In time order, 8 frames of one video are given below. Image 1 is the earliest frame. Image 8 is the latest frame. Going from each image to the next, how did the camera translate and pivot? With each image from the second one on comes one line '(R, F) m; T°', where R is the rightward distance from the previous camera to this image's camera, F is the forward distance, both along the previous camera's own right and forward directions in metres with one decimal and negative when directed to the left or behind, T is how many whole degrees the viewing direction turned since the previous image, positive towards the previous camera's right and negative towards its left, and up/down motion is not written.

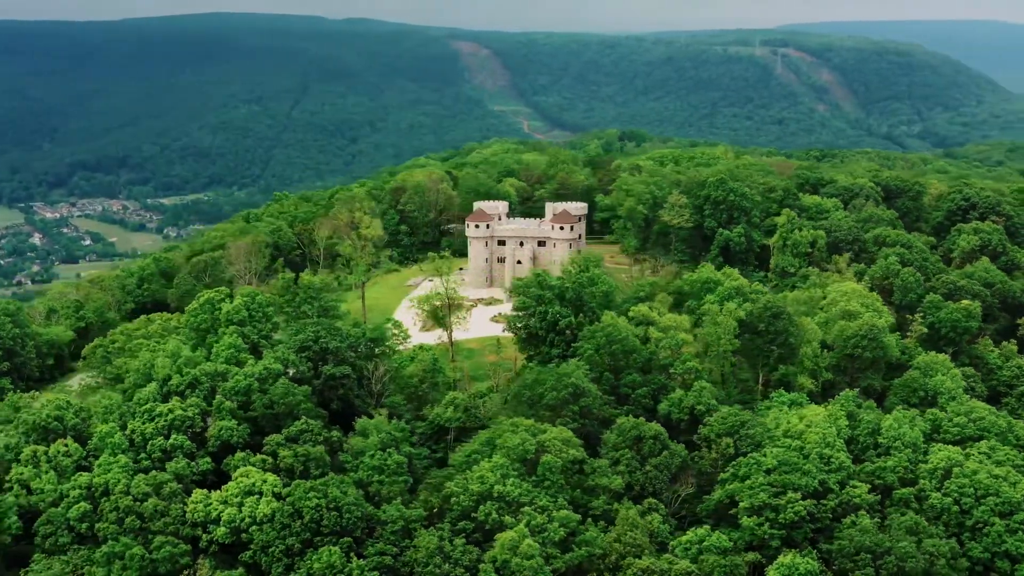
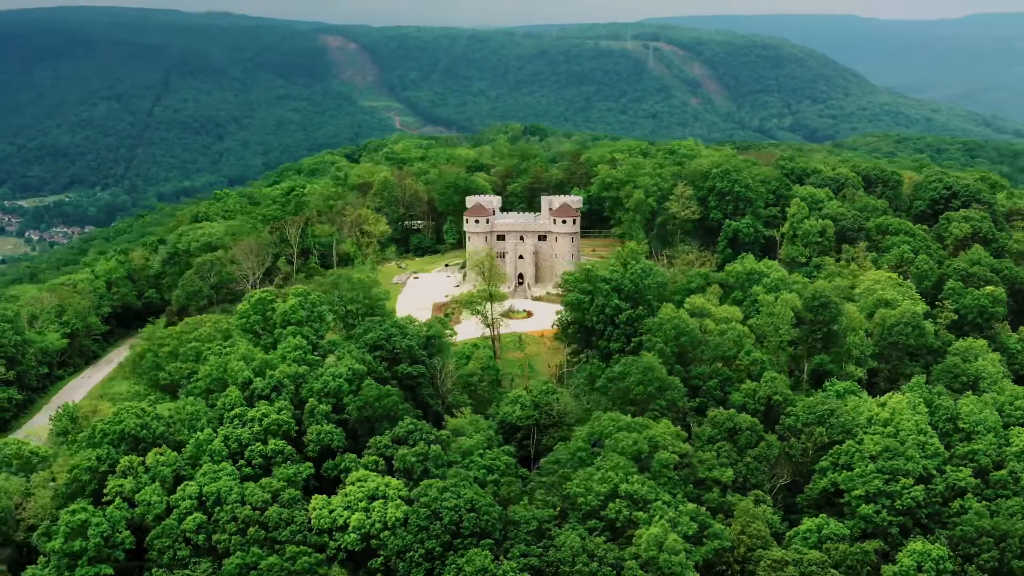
(-8.5, +1.2) m; +6°
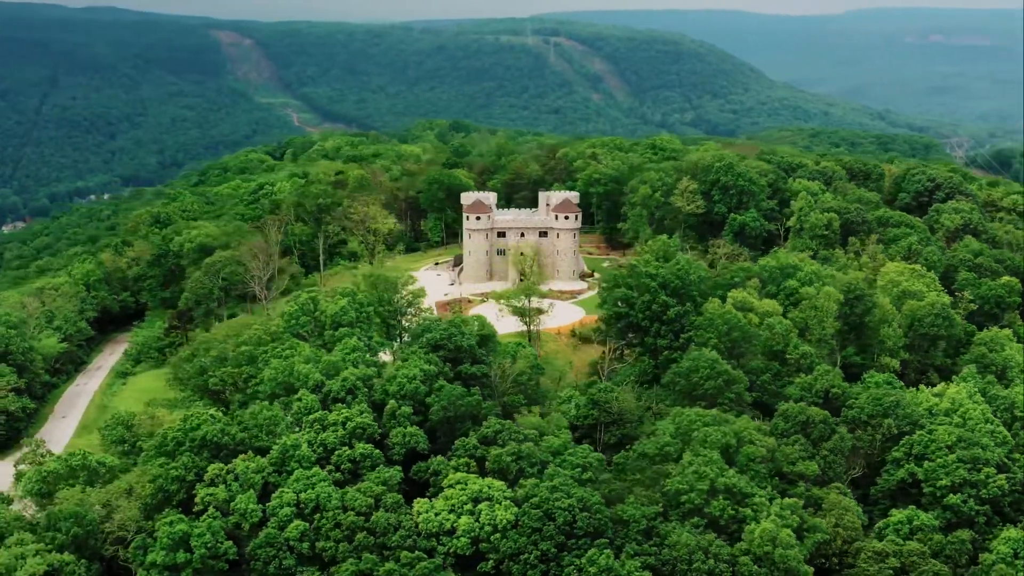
(-6.7, +0.9) m; +5°
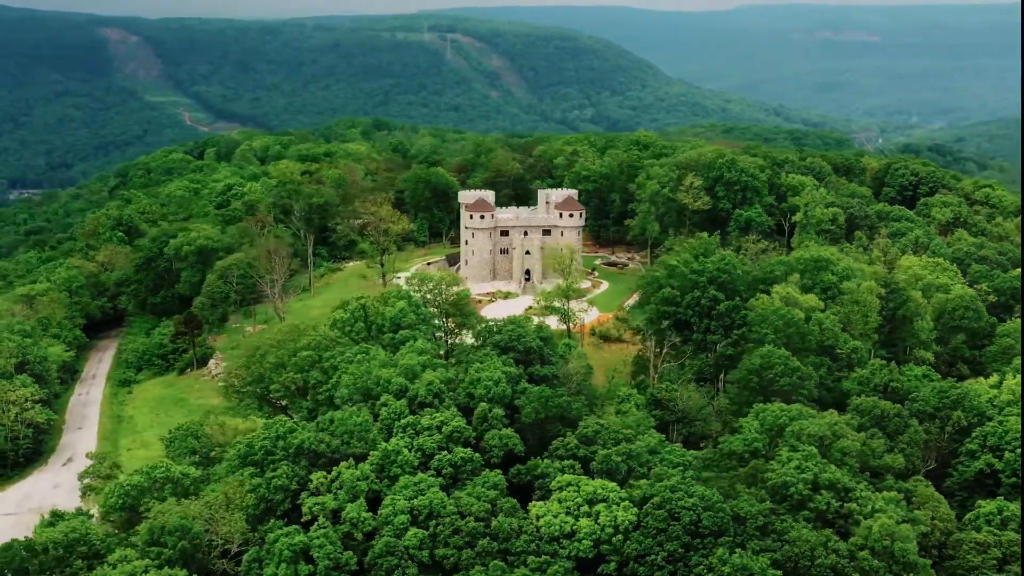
(-7.0, +0.9) m; +5°
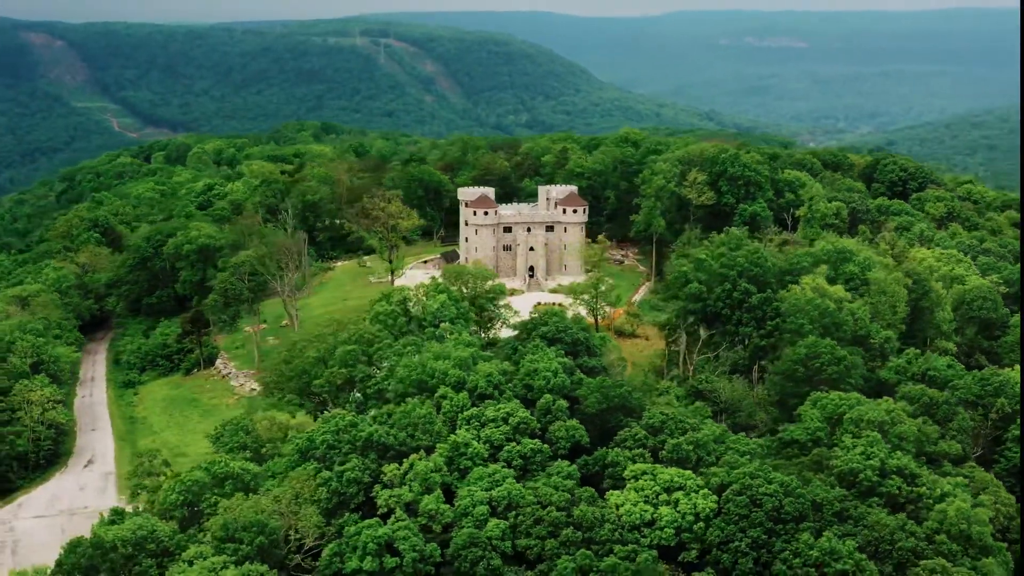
(-4.6, +0.6) m; +3°
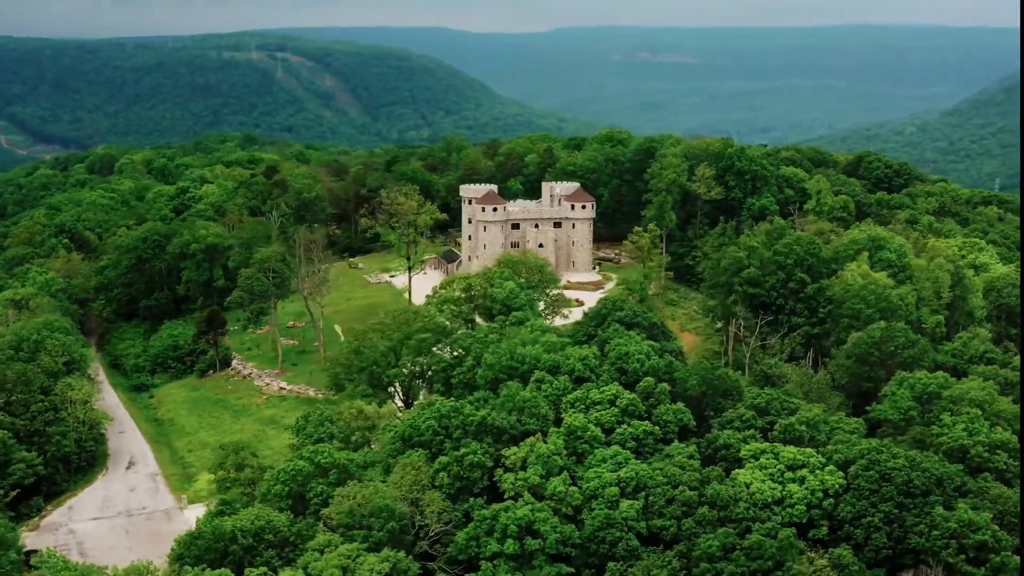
(-7.1, +1.2) m; +5°
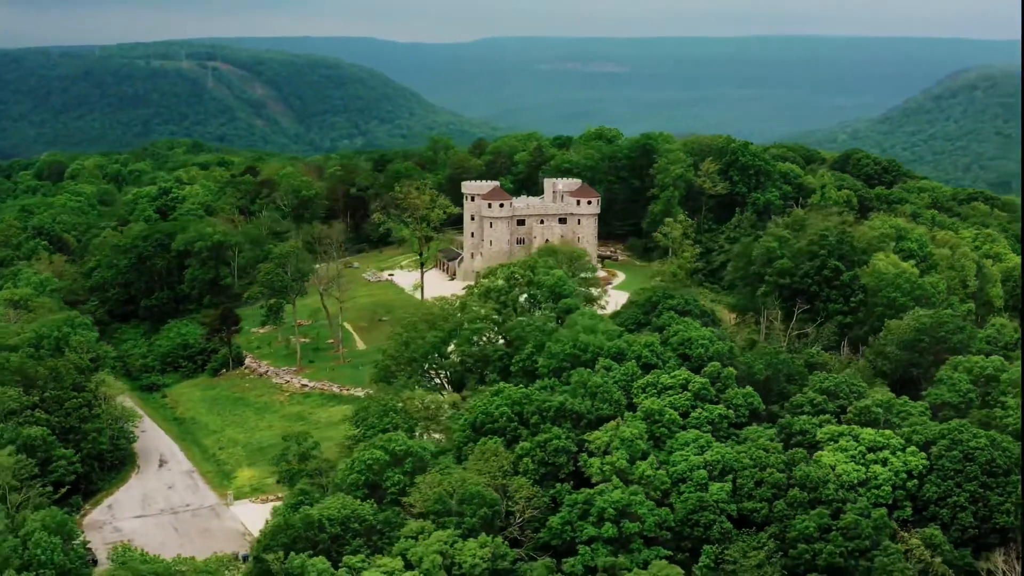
(-4.7, +0.7) m; +3°
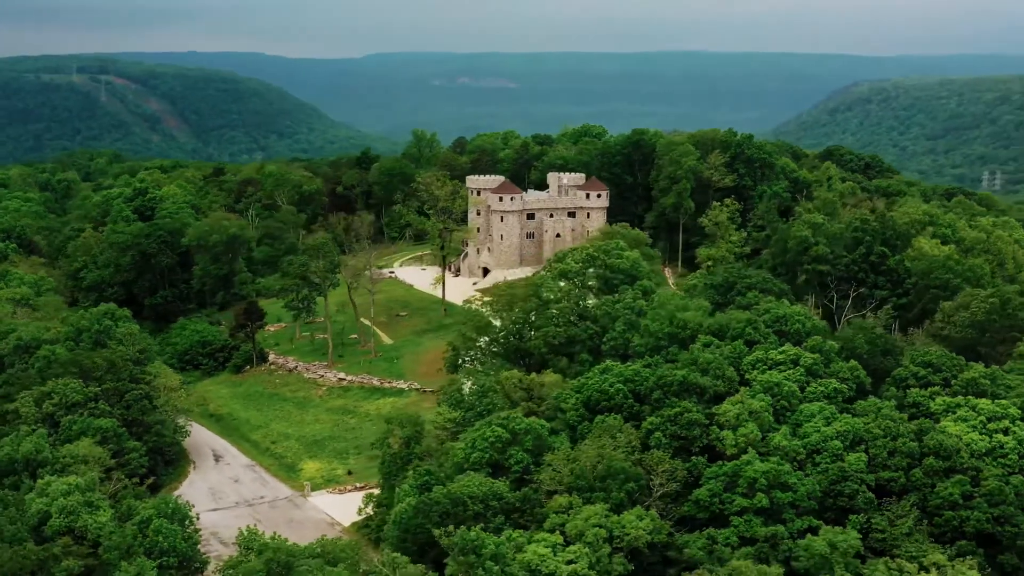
(-7.0, +1.2) m; +5°
